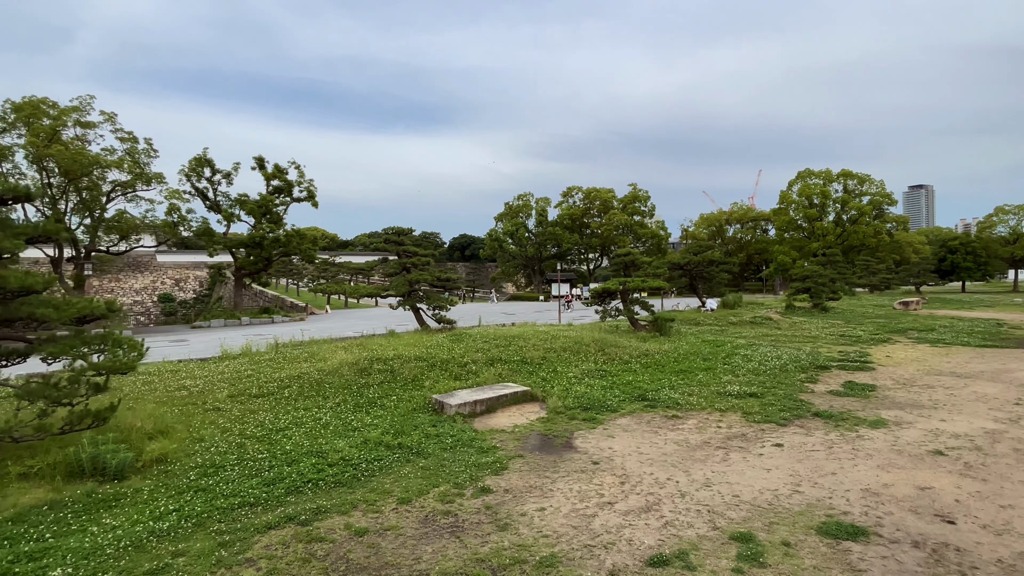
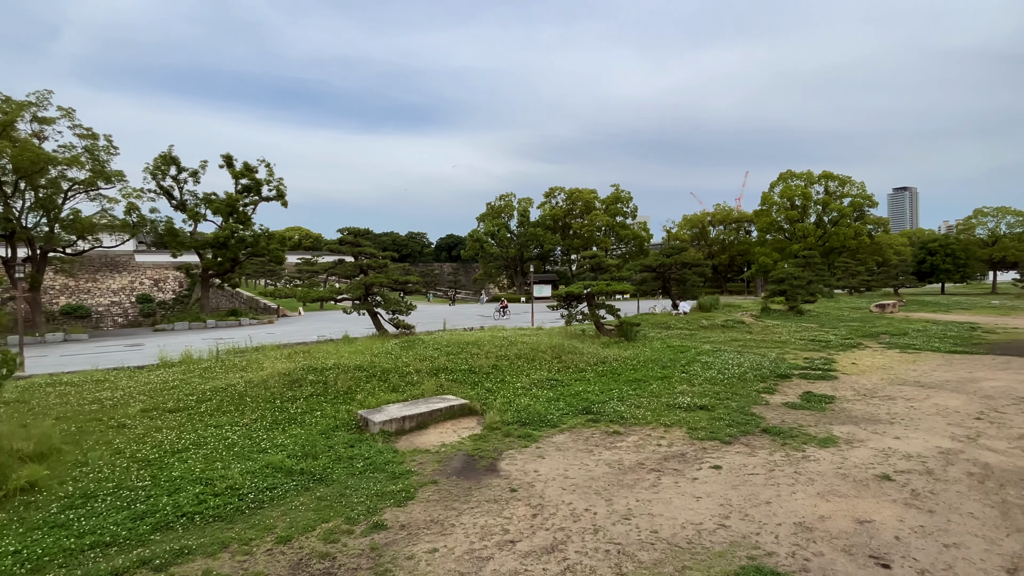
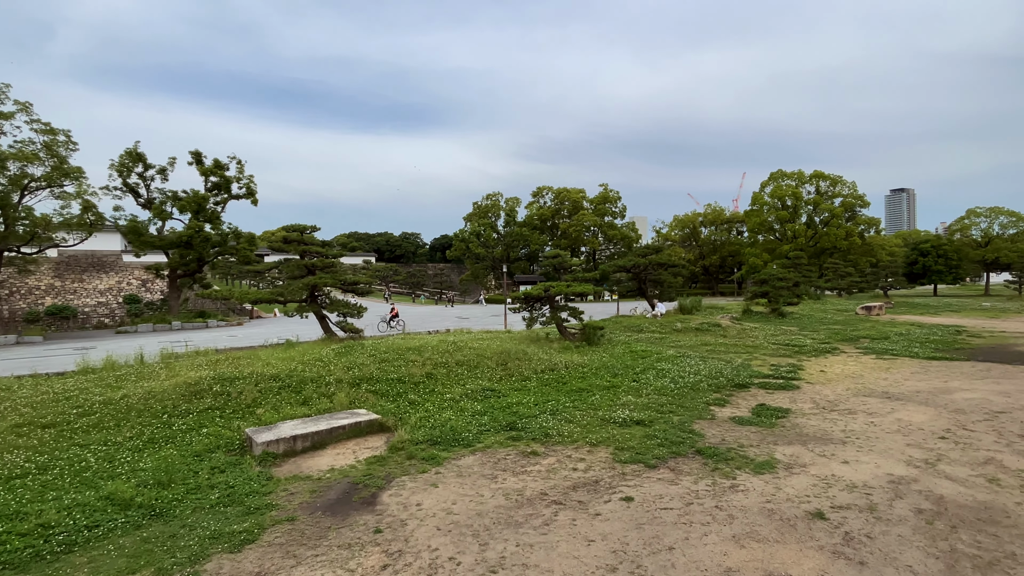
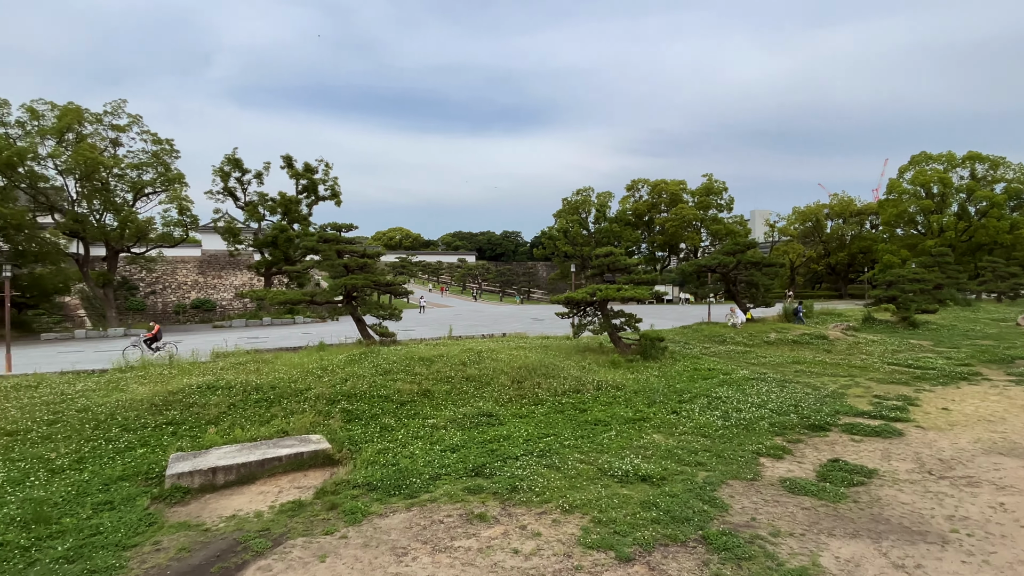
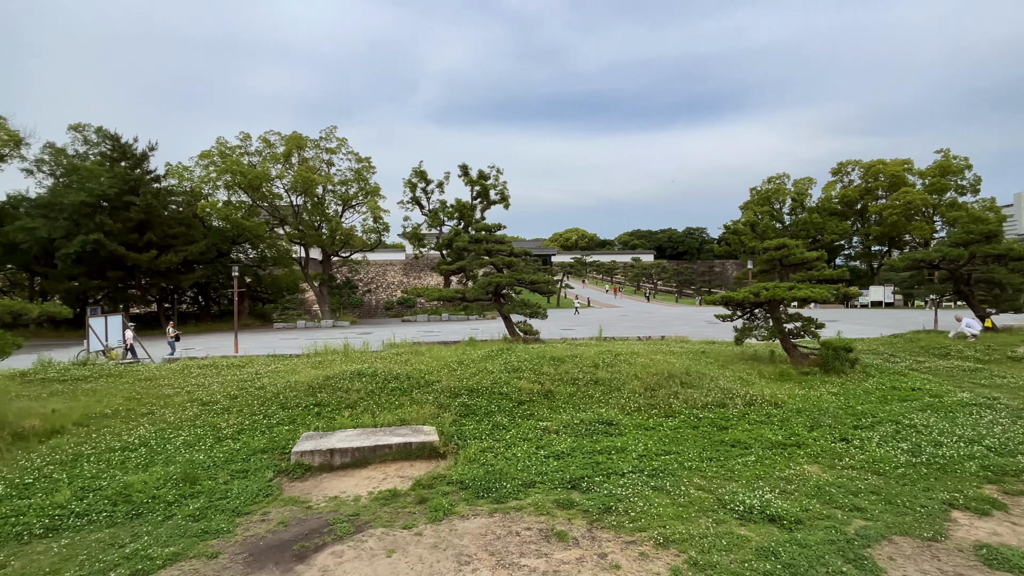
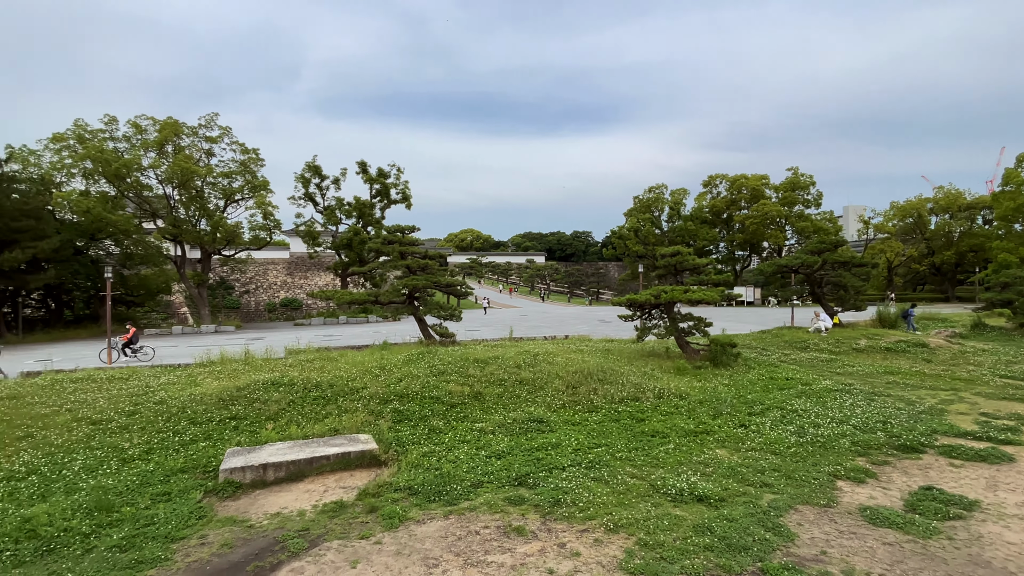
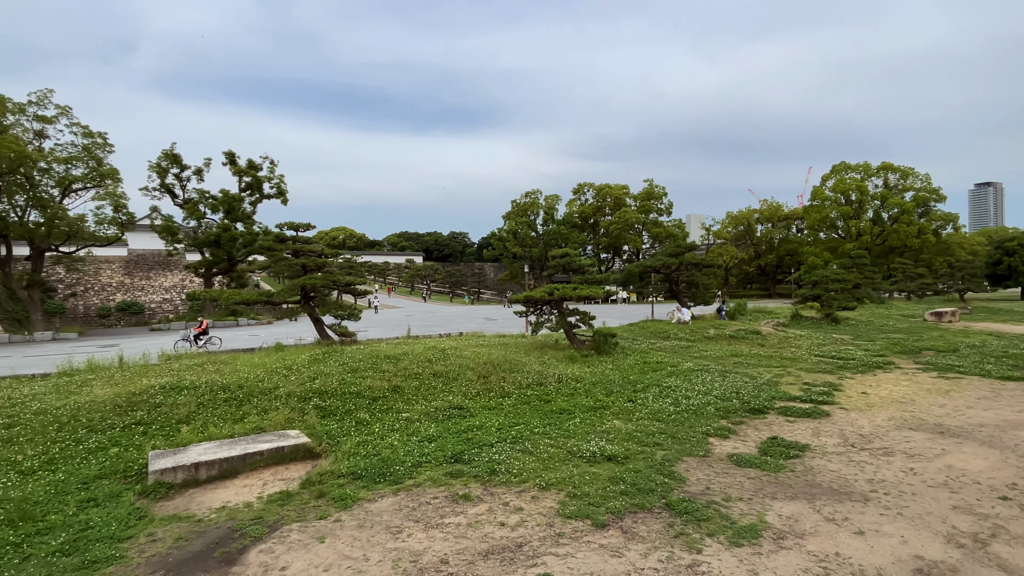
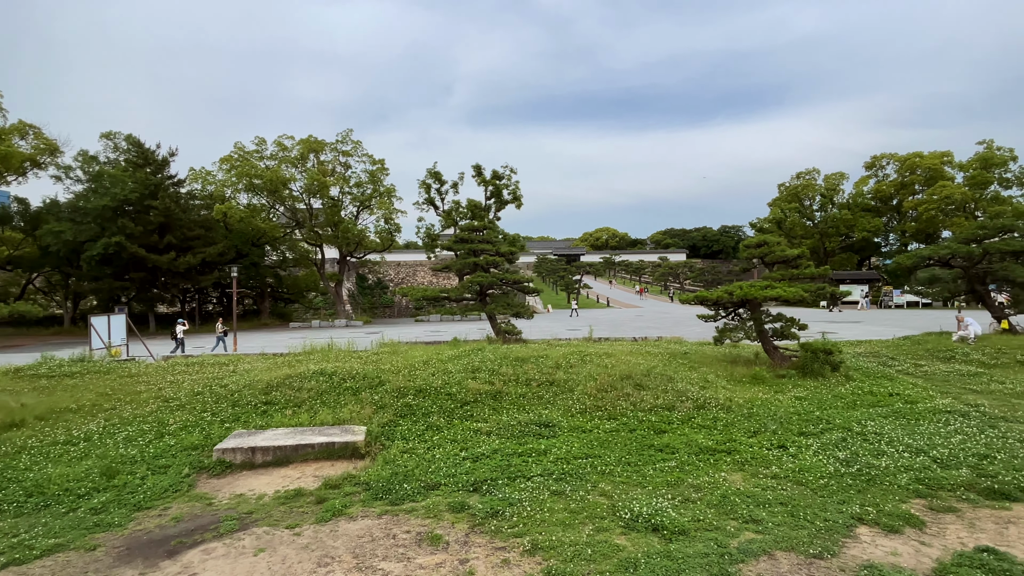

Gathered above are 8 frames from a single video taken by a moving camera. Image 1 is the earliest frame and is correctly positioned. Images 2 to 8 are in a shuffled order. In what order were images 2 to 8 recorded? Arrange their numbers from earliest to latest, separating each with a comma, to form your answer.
2, 3, 7, 4, 6, 5, 8
